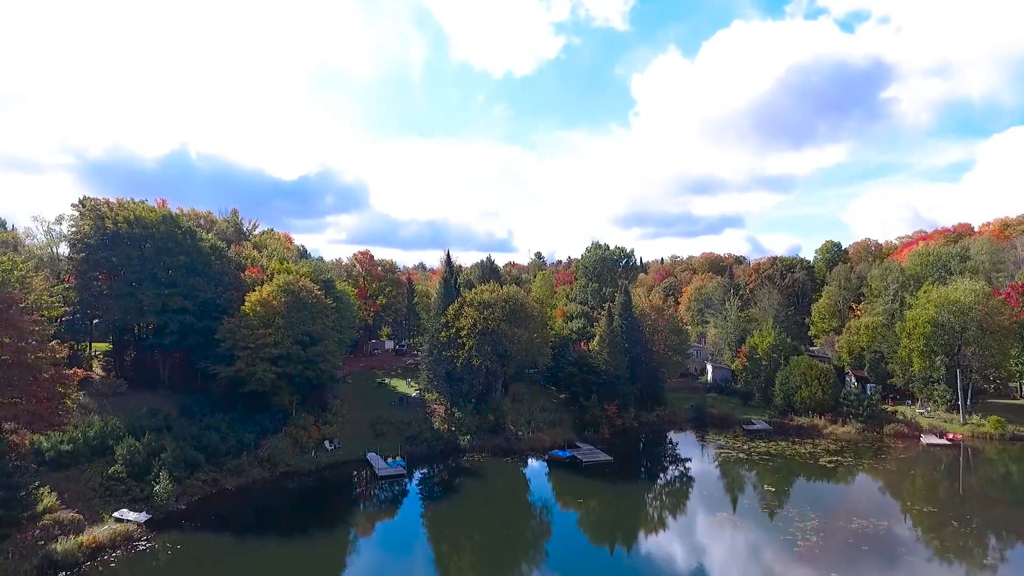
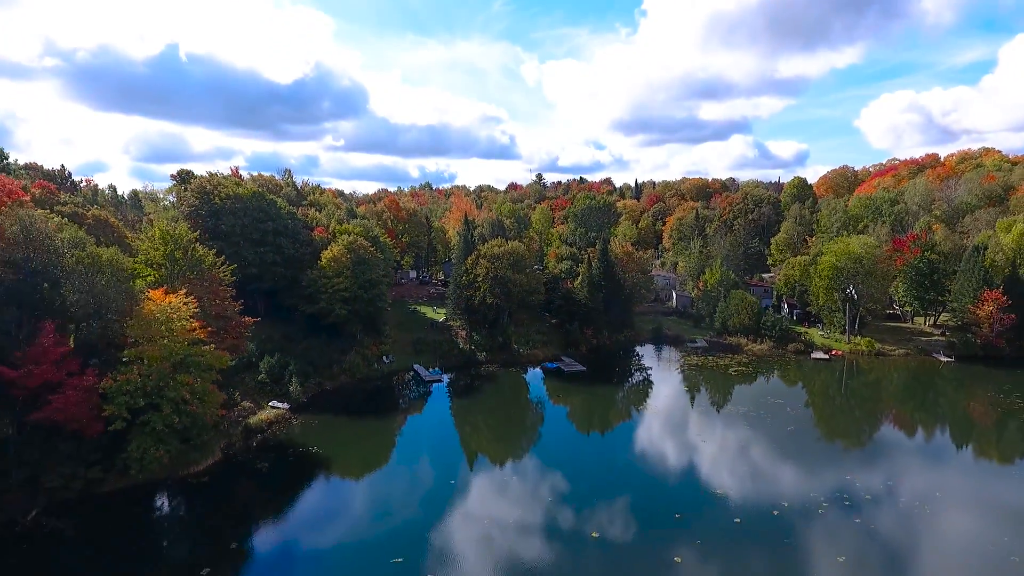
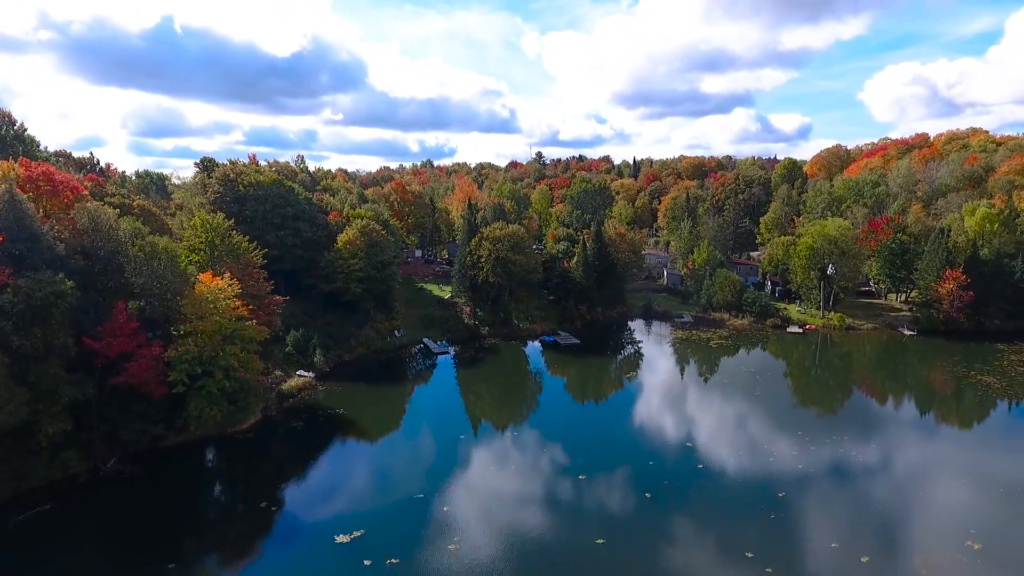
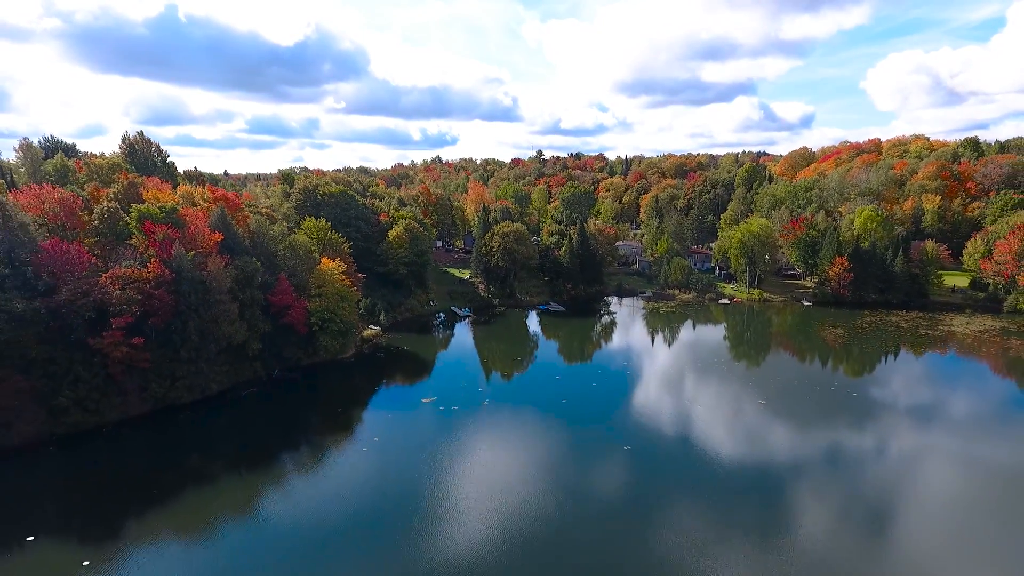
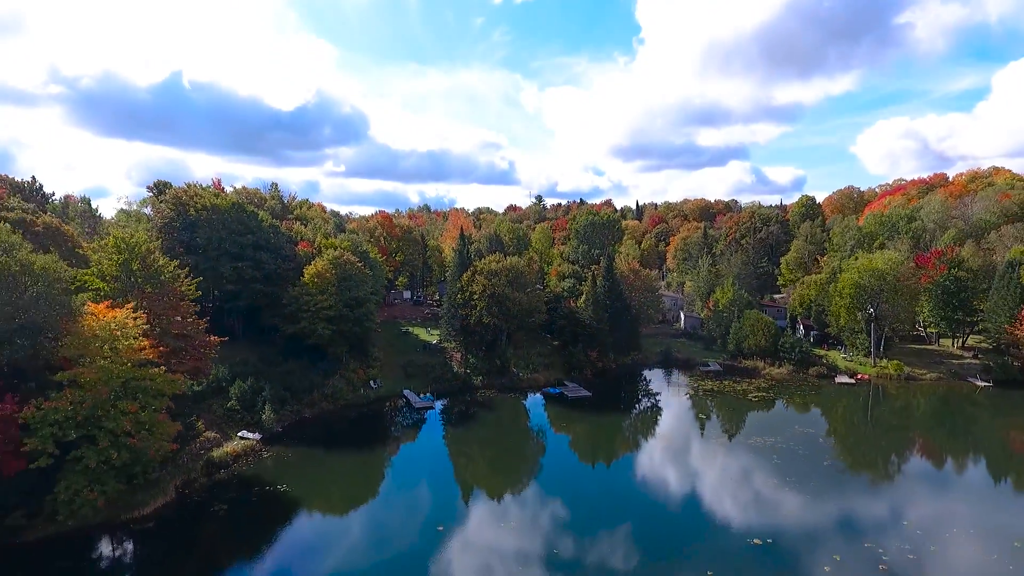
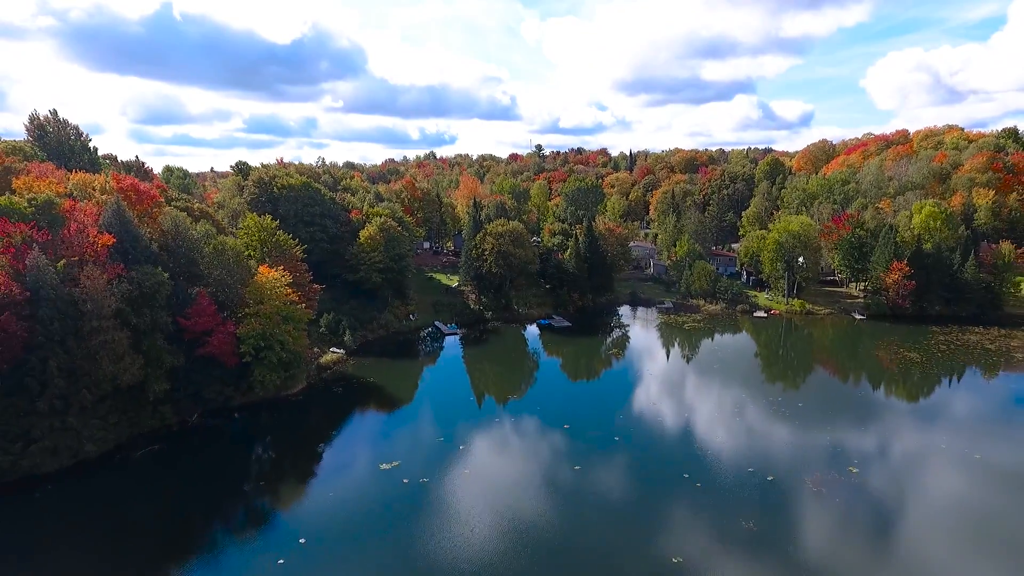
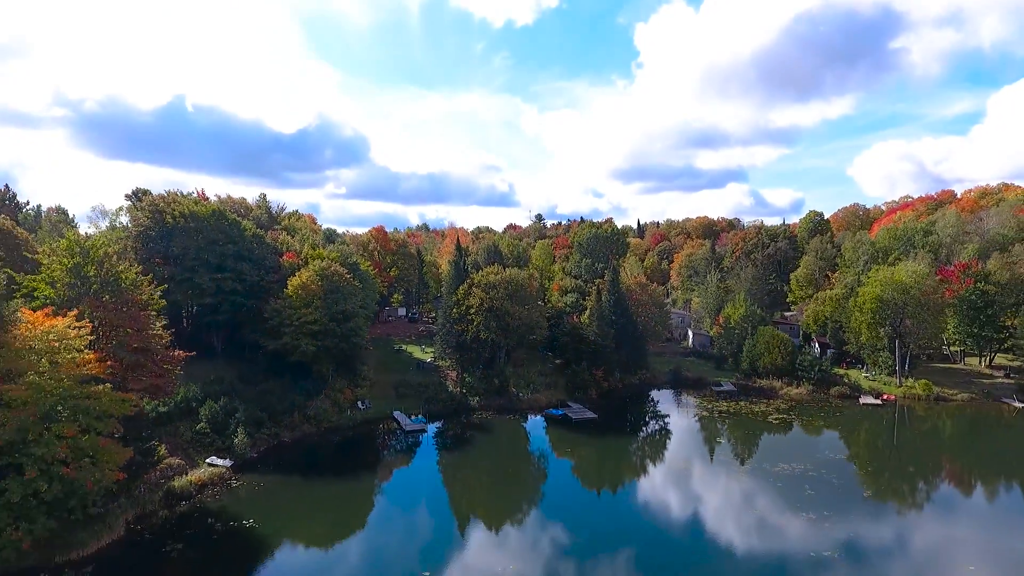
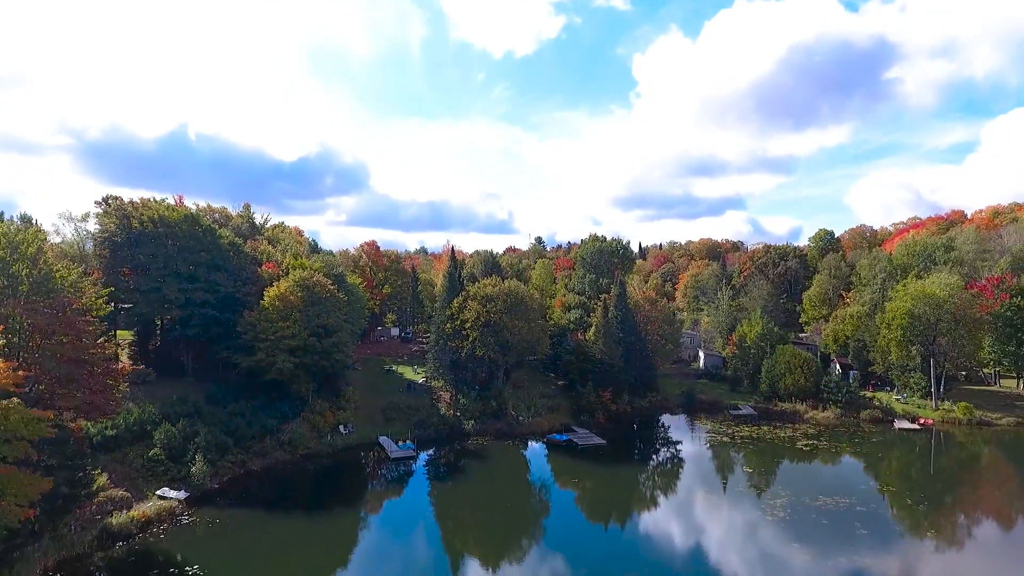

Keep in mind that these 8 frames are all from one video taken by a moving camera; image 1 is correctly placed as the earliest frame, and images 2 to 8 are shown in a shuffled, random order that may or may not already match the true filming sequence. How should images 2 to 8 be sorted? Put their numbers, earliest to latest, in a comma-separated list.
8, 7, 5, 2, 3, 6, 4
